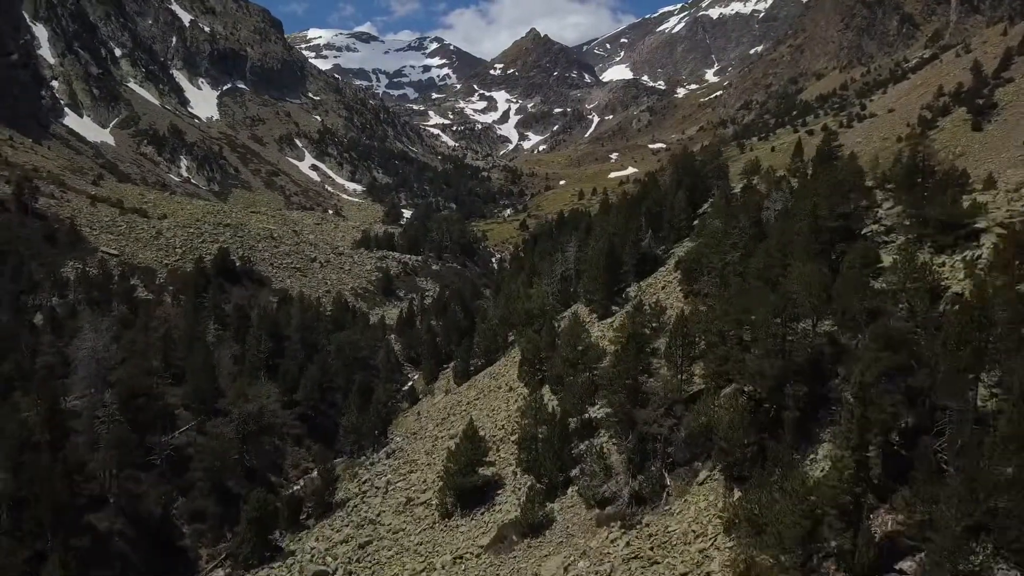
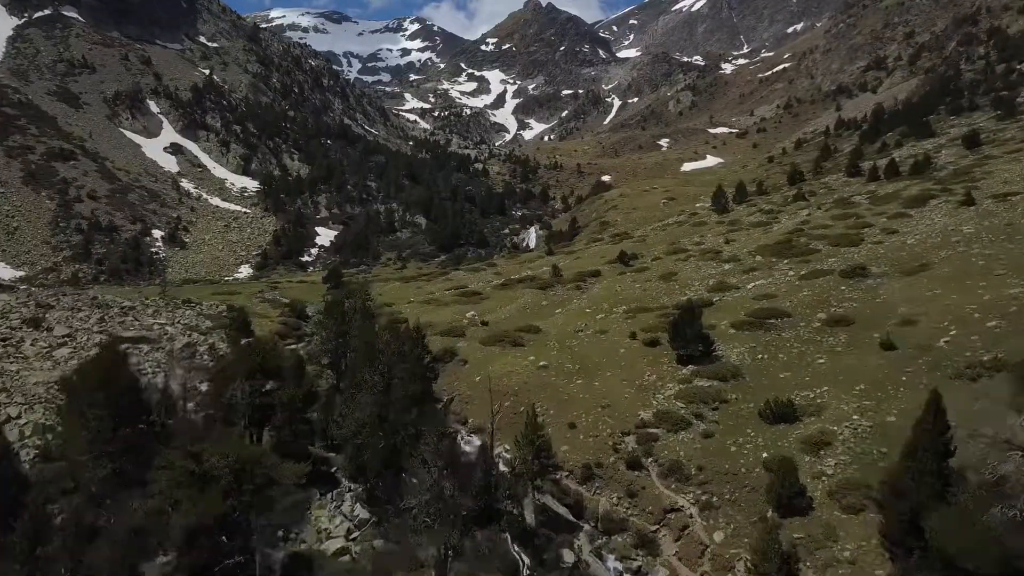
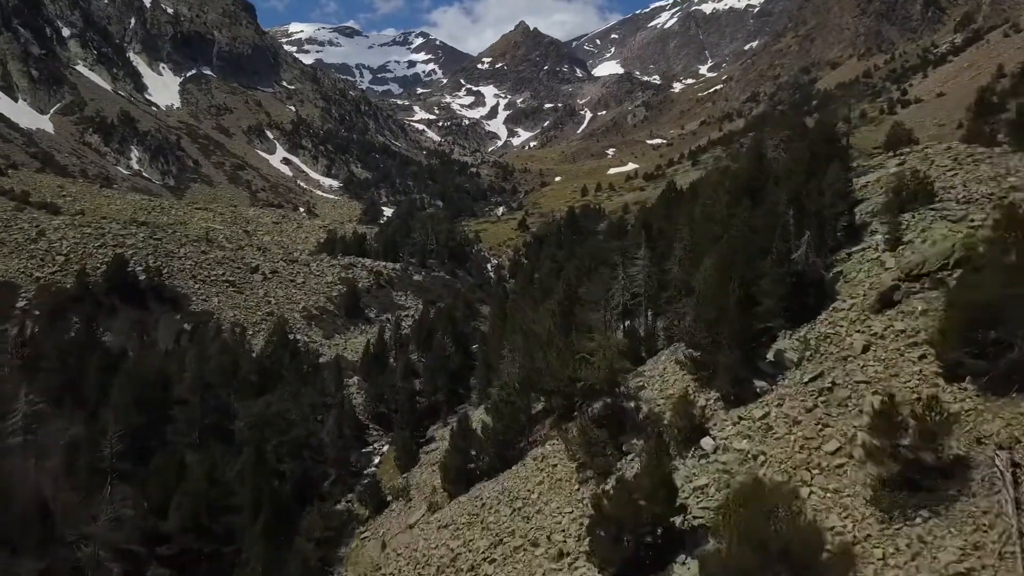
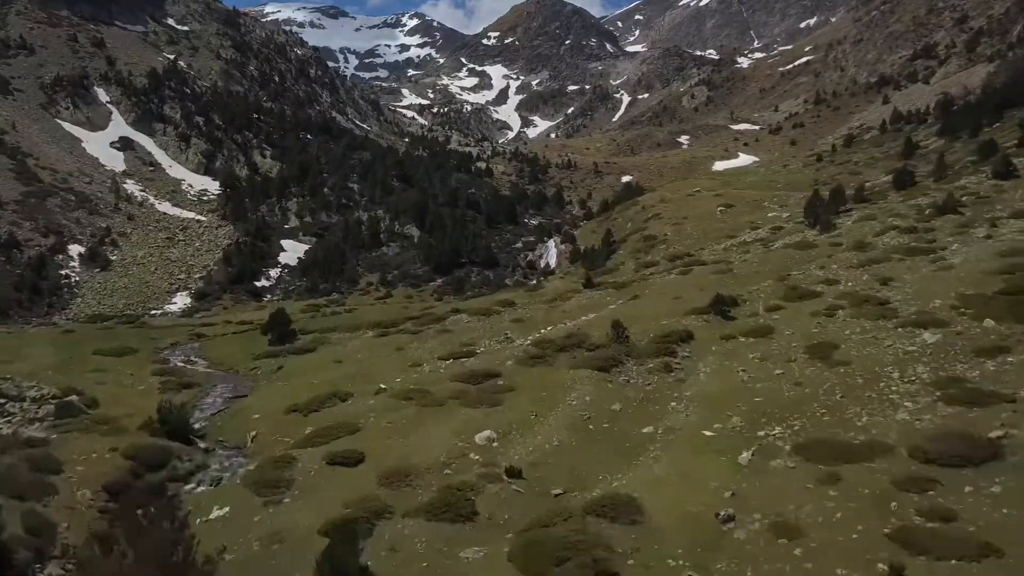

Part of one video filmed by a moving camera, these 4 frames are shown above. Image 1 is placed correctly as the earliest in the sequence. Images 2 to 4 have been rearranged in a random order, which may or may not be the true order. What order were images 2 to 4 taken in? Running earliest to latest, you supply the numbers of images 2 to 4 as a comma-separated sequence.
3, 2, 4
